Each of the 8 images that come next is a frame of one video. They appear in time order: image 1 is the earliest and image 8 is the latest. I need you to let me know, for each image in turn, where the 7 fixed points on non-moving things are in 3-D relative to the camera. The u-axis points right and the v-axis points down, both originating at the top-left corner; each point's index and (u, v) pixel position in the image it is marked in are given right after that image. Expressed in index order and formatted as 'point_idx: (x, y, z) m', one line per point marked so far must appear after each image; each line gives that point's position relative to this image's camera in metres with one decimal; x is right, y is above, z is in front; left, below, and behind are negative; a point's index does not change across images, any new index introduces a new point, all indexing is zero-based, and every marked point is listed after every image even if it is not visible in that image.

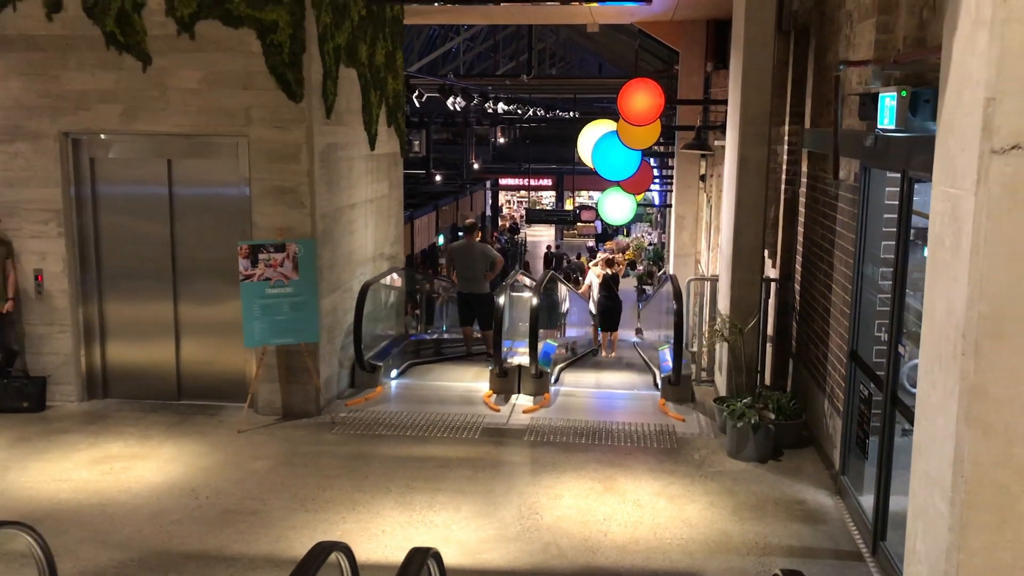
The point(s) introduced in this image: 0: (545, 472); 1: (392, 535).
0: (+0.2, -1.1, +6.0) m
1: (-0.6, -1.3, +5.1) m
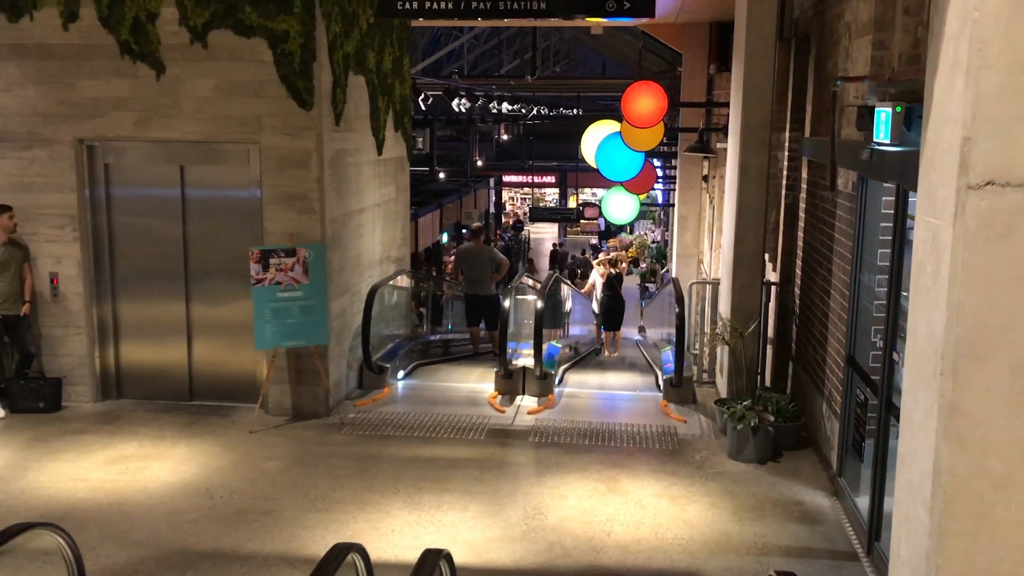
0: (+0.2, -1.2, +6.2) m
1: (-0.6, -1.3, +5.2) m
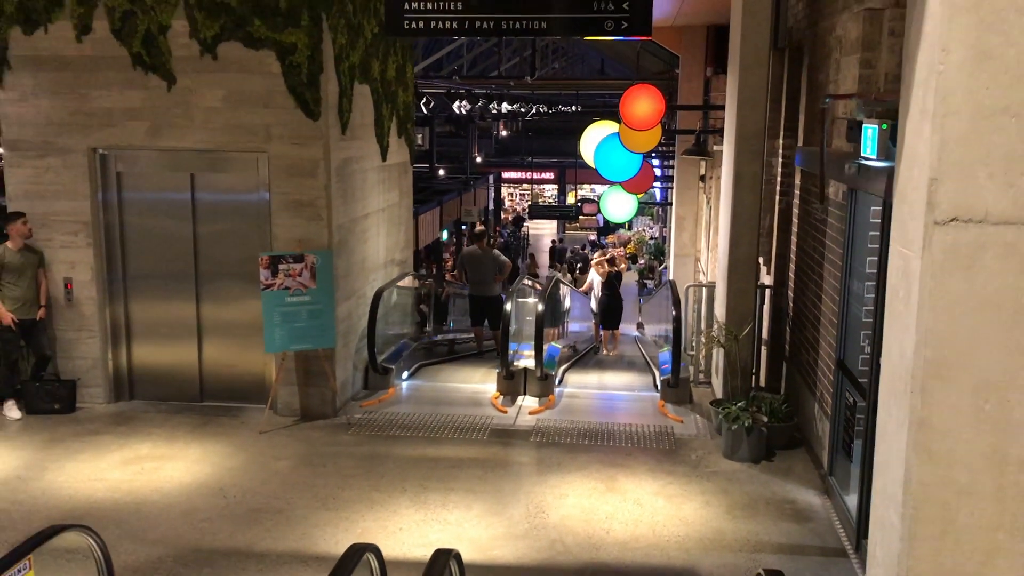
0: (+0.3, -1.2, +6.4) m
1: (-0.6, -1.4, +5.4) m
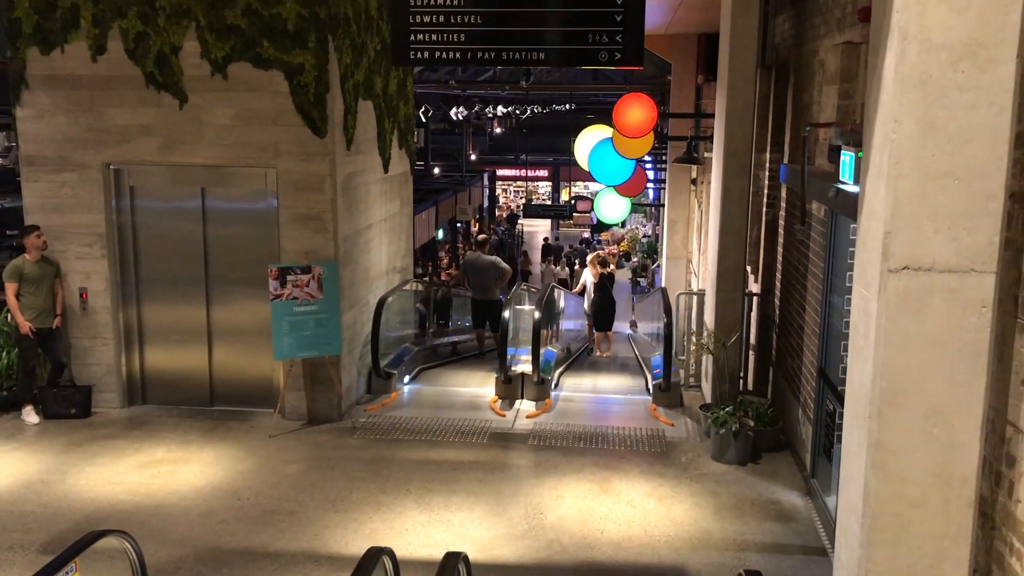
0: (+0.2, -1.3, +6.8) m
1: (-0.6, -1.5, +5.8) m
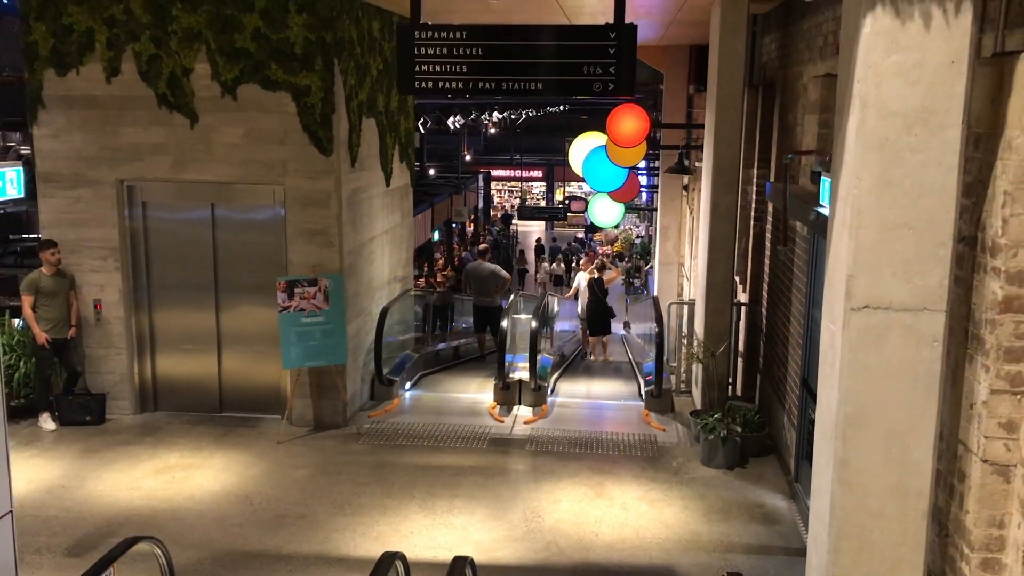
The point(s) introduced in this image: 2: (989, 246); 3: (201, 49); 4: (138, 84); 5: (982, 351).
0: (+0.2, -1.4, +7.1) m
1: (-0.6, -1.6, +6.1) m
2: (+1.5, +0.1, +3.1) m
3: (-2.5, +1.9, +7.6) m
4: (-3.0, +1.6, +7.7) m
5: (+1.5, -0.2, +3.1) m
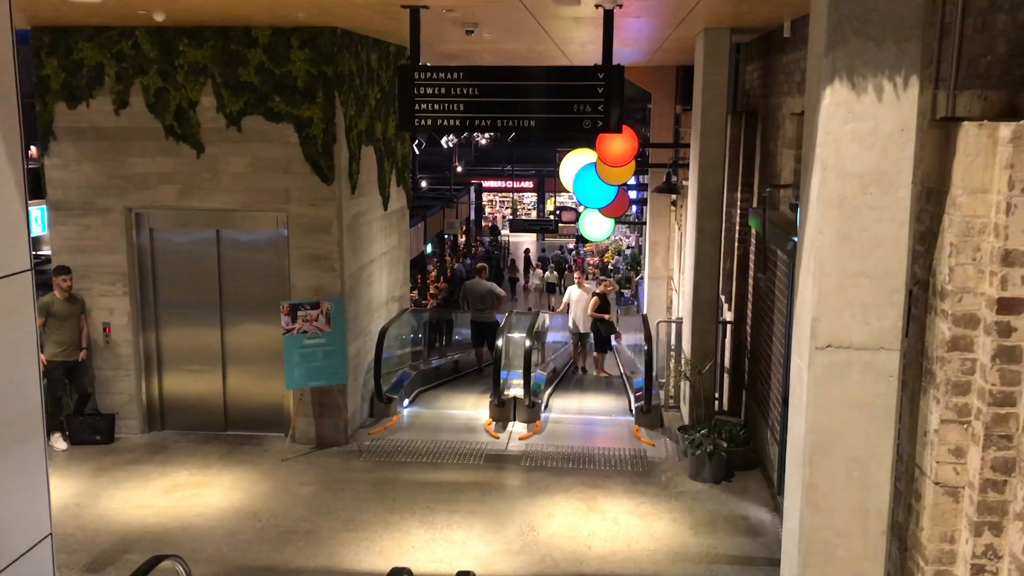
0: (+0.2, -1.6, +7.4) m
1: (-0.6, -1.7, +6.4) m
2: (+1.5, 0.0, +3.4) m
3: (-2.5, +1.7, +7.9) m
4: (-3.1, +1.4, +8.0) m
5: (+1.5, -0.4, +3.5) m
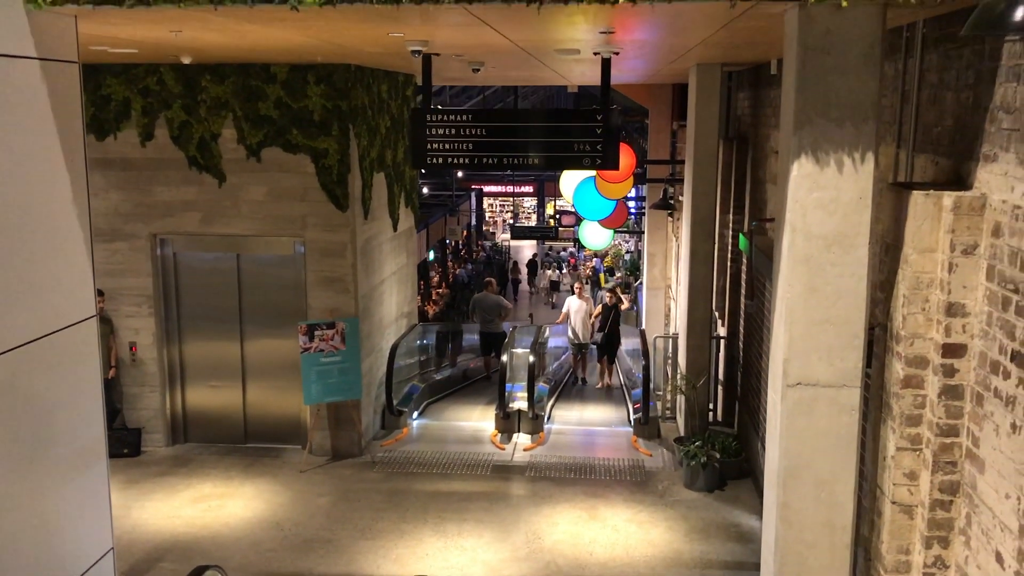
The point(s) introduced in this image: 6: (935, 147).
0: (+0.3, -1.8, +7.9) m
1: (-0.6, -1.9, +6.9) m
2: (+1.5, -0.2, +3.9) m
3: (-2.5, +1.5, +8.4) m
4: (-3.0, +1.2, +8.5) m
5: (+1.6, -0.5, +4.0) m
6: (+1.8, +0.6, +4.0) m
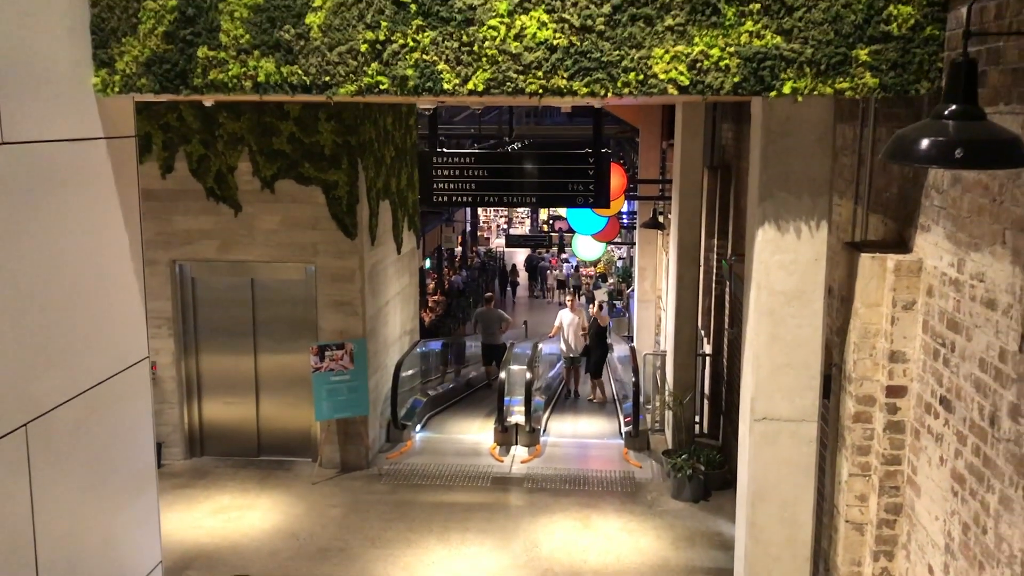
0: (+0.2, -2.0, +8.5) m
1: (-0.6, -2.1, +7.5) m
2: (+1.6, -0.4, +4.5) m
3: (-2.5, +1.3, +9.0) m
4: (-3.0, +1.0, +9.1) m
5: (+1.6, -0.7, +4.5) m
6: (+1.8, +0.4, +4.6) m
